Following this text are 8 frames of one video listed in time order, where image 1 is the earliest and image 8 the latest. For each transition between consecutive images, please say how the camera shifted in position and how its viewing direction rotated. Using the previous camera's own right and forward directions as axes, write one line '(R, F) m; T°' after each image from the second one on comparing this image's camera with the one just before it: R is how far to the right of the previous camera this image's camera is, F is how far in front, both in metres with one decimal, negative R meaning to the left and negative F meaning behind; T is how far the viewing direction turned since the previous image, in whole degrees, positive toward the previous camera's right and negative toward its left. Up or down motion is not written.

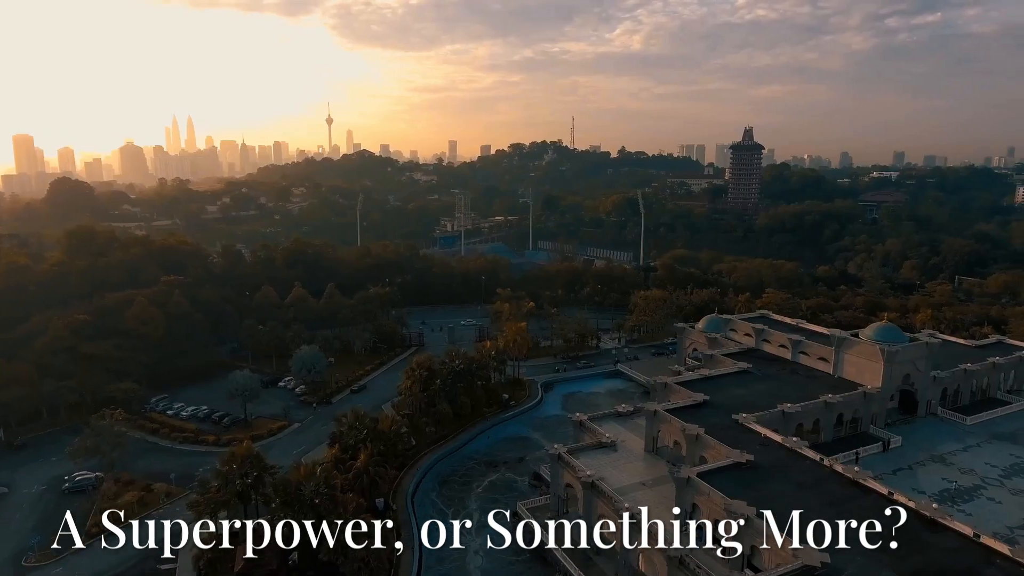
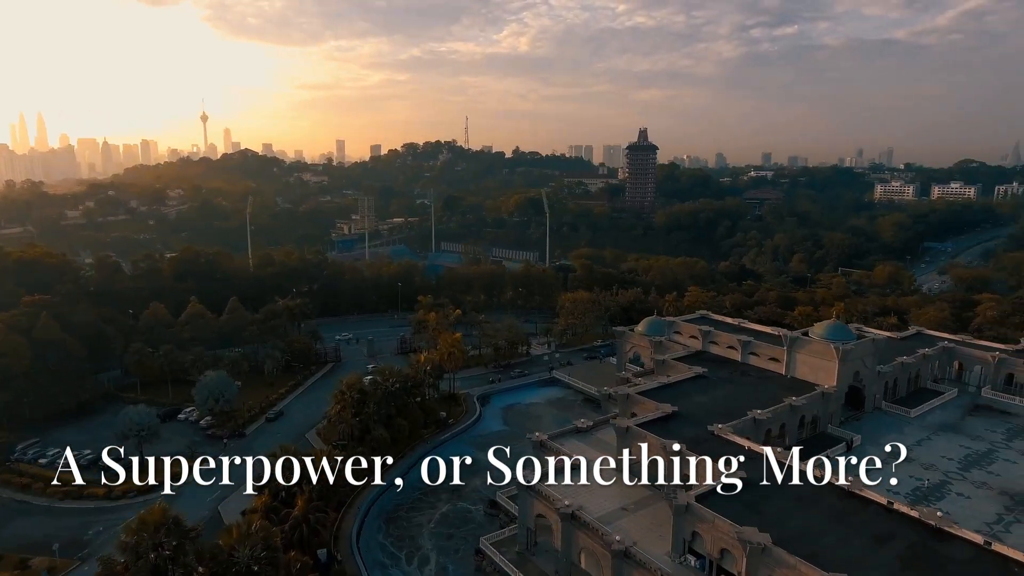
(-2.8, +3.5) m; +9°
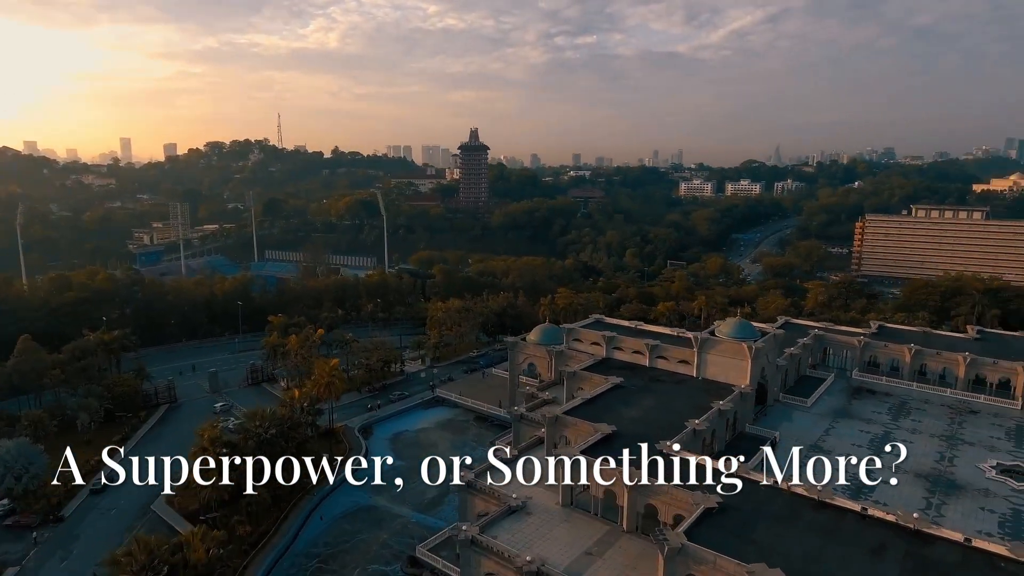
(-3.9, +4.9) m; +16°
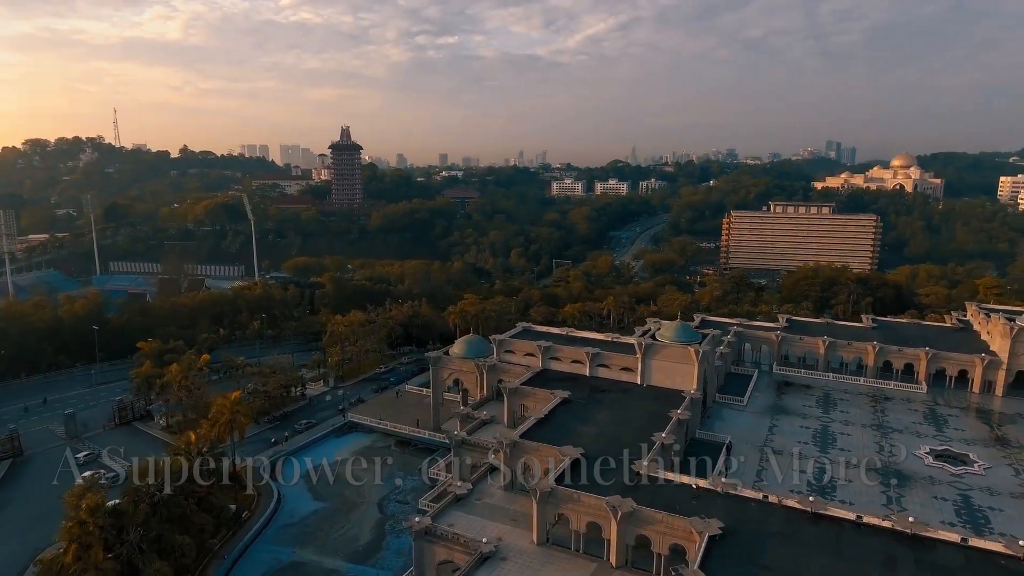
(-3.3, +3.5) m; +12°
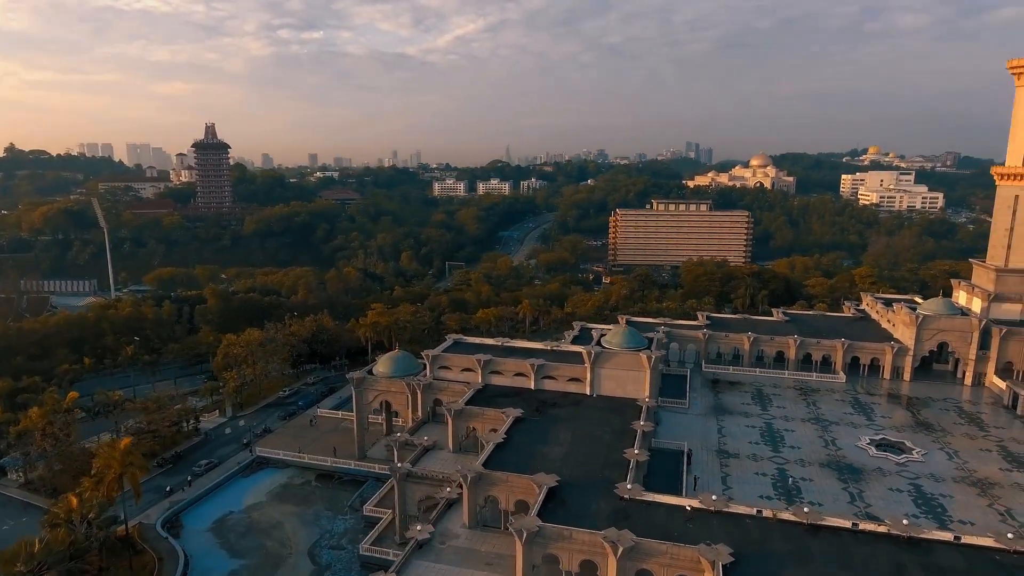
(-3.1, +3.1) m; +11°
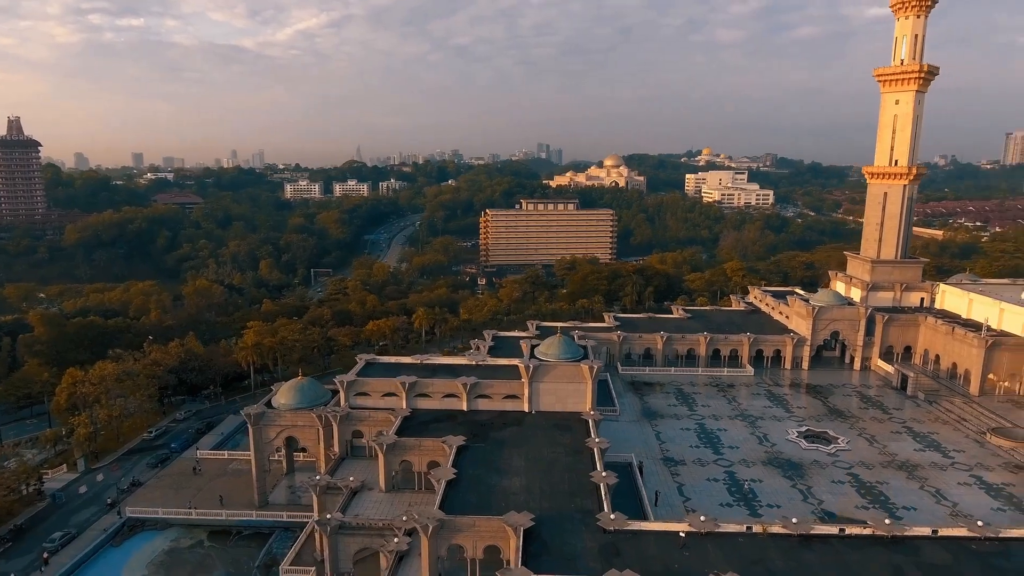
(-3.4, +3.4) m; +13°
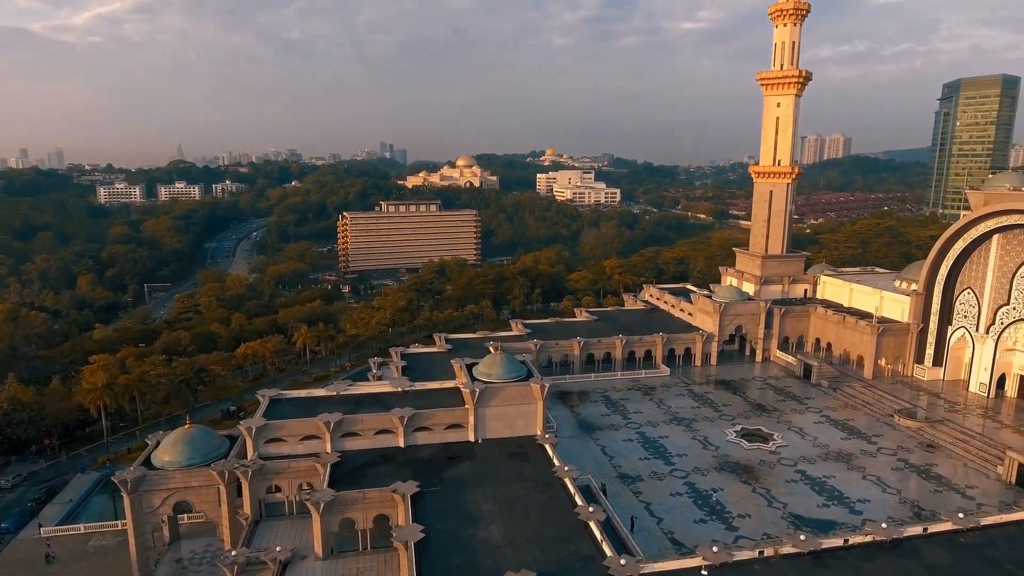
(-3.9, +3.8) m; +14°
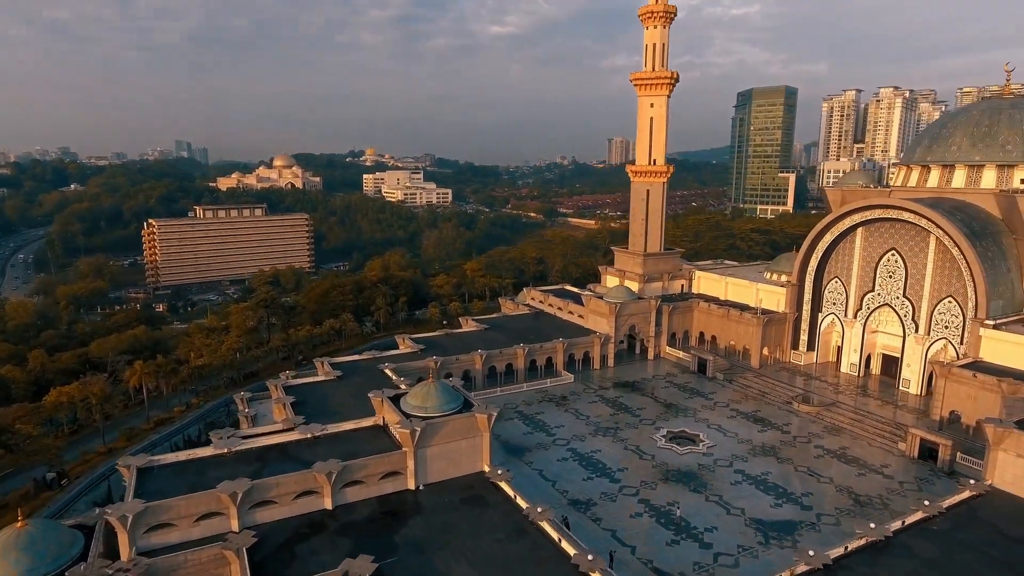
(-4.3, +4.1) m; +16°
